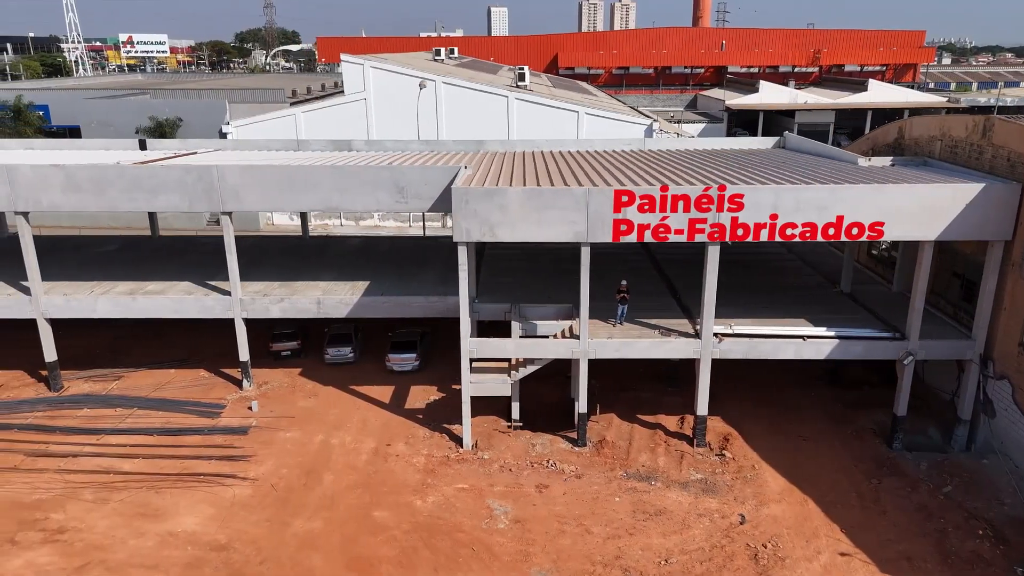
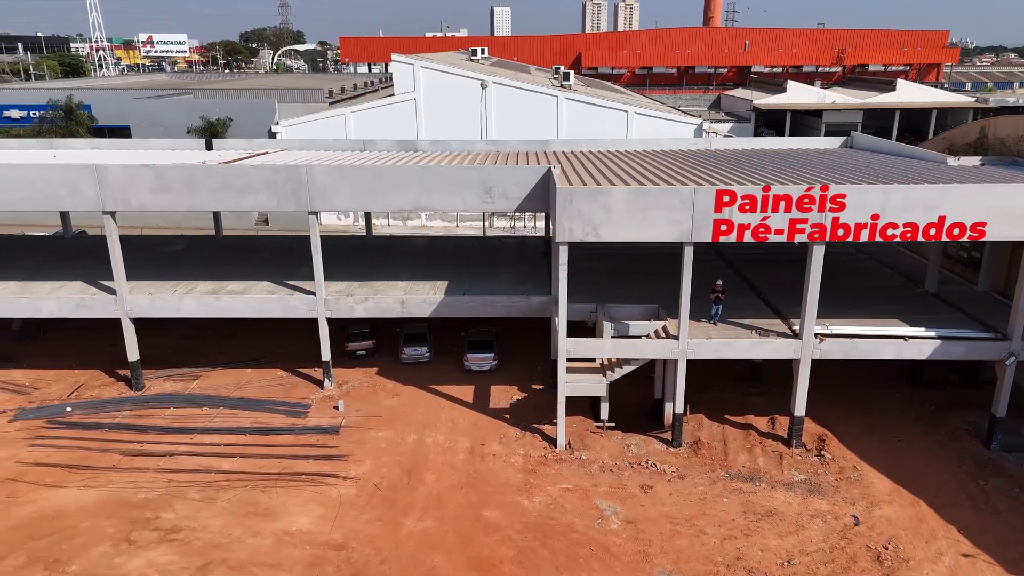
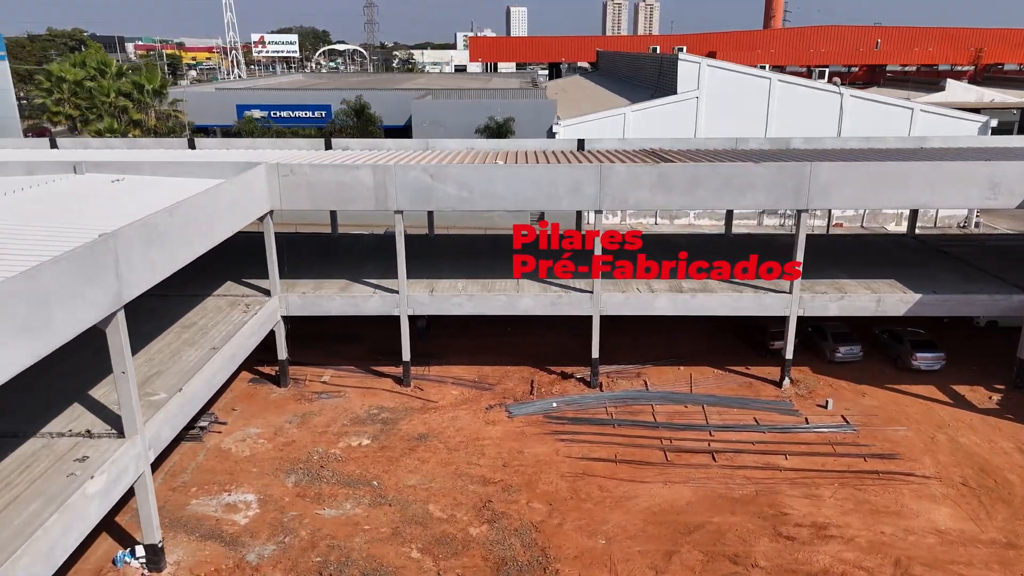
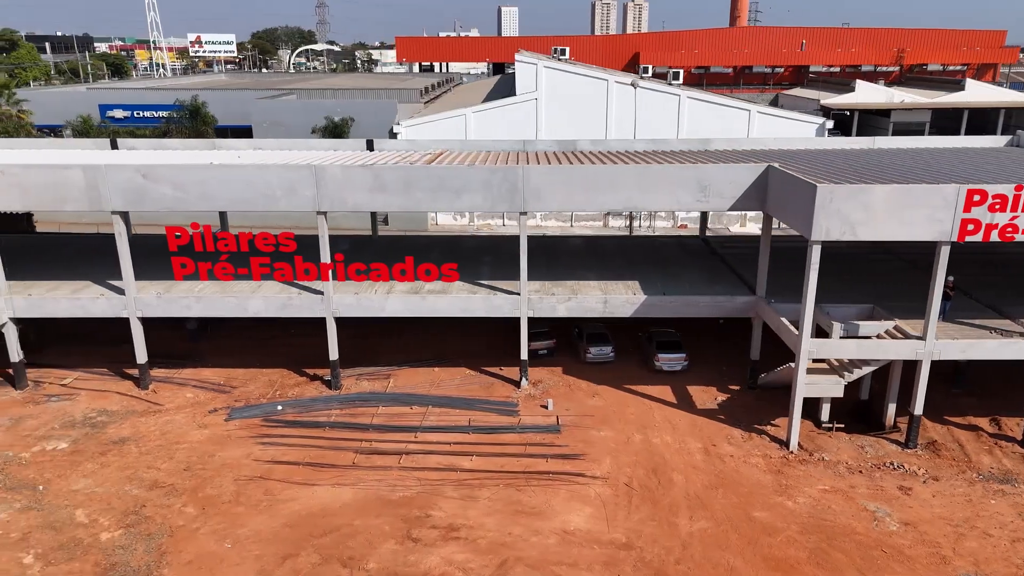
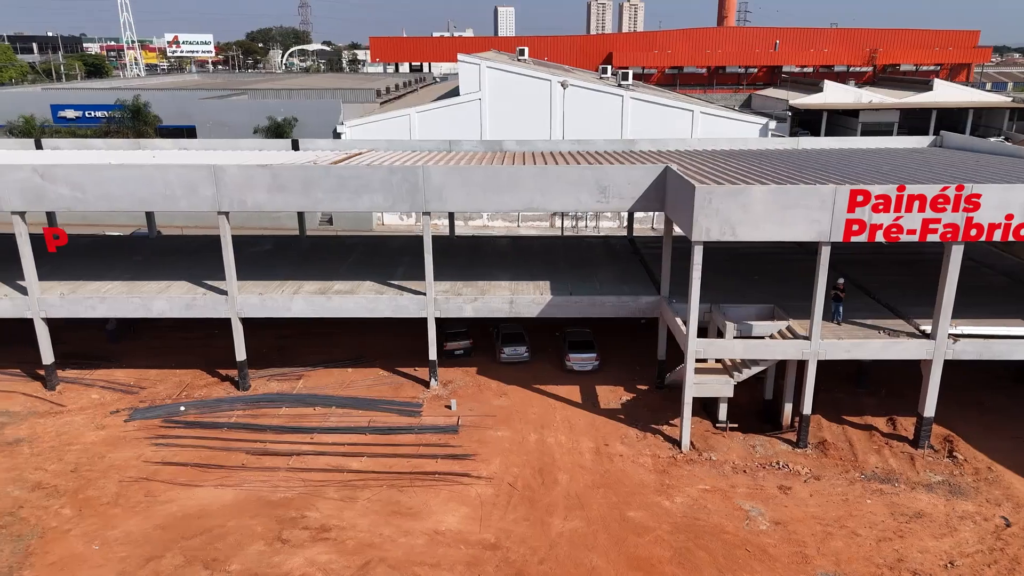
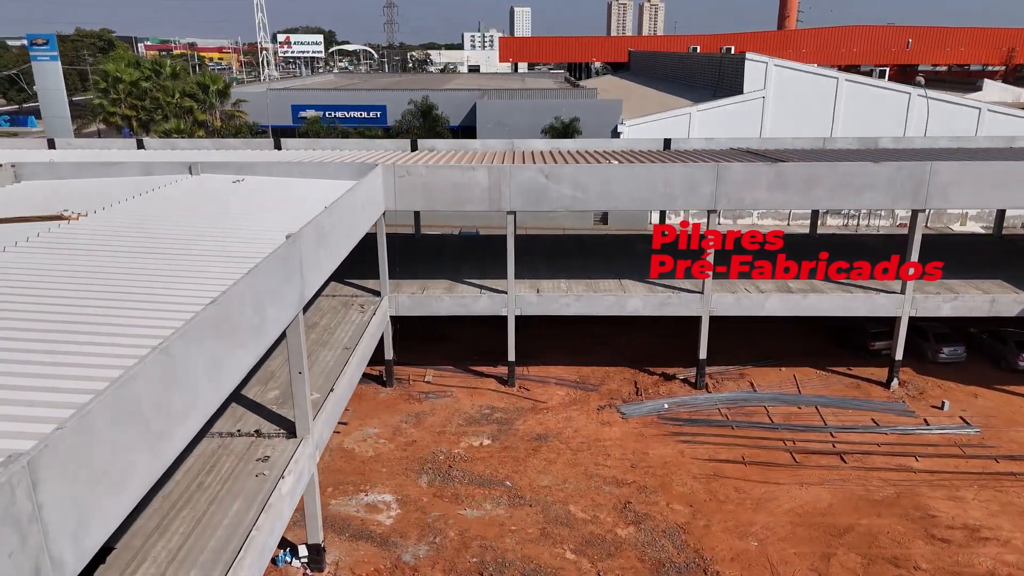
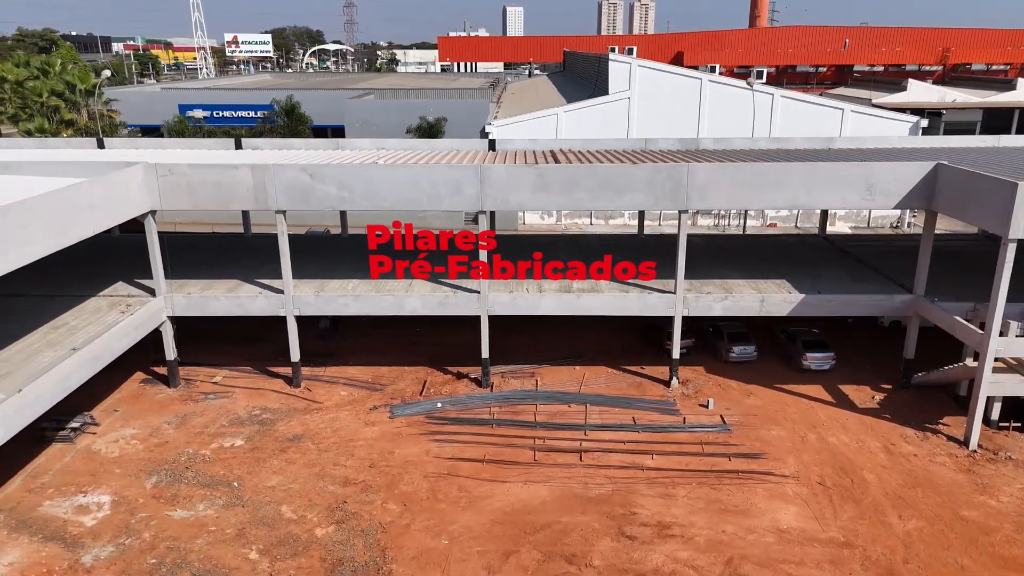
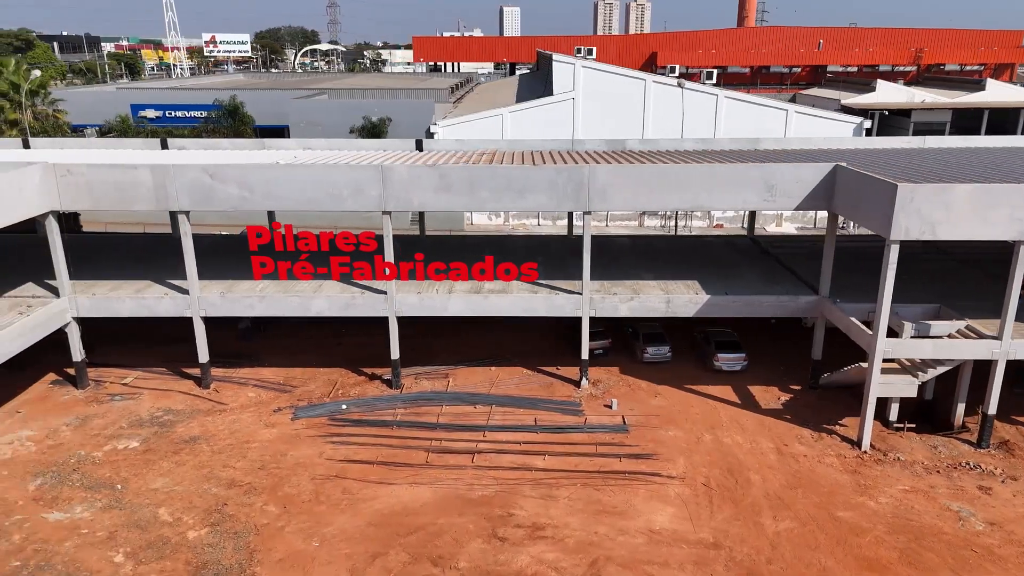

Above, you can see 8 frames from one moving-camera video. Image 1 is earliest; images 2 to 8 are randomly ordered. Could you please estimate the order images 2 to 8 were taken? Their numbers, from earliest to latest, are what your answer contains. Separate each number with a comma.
2, 5, 4, 8, 7, 3, 6
